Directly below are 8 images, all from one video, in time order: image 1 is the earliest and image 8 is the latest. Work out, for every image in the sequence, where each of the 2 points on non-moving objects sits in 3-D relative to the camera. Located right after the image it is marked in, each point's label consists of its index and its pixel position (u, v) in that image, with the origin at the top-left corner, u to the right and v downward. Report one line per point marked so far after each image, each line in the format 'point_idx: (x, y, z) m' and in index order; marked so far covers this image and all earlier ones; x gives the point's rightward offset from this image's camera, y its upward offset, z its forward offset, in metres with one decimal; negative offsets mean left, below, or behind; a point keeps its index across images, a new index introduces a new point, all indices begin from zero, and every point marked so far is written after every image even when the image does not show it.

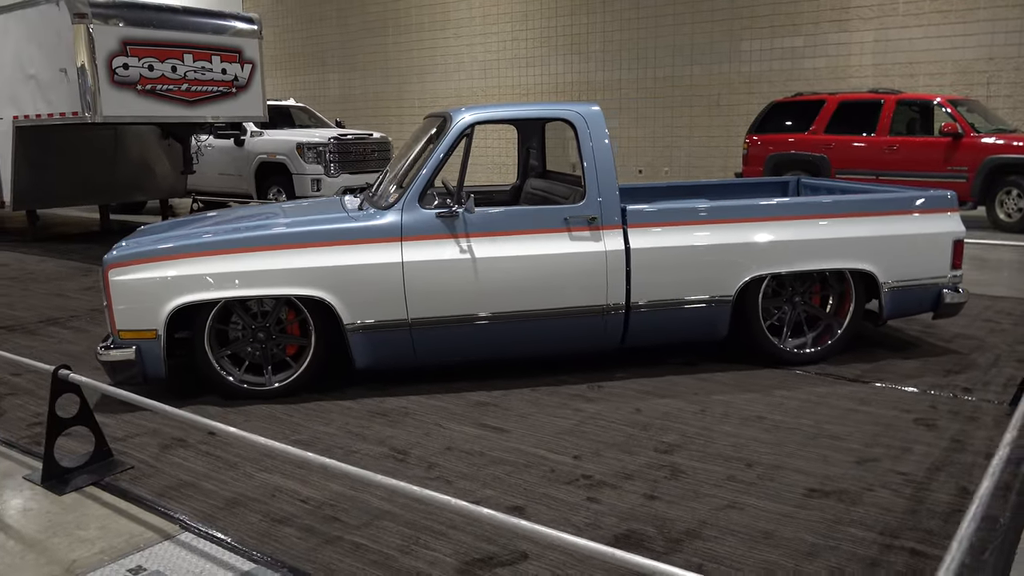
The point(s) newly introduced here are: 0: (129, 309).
0: (-2.0, -0.1, +4.4) m
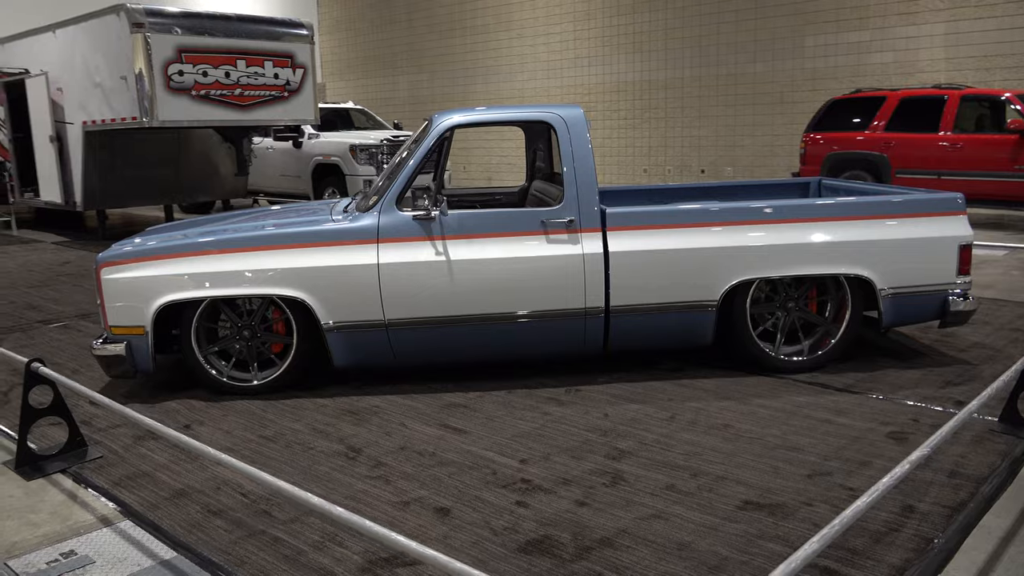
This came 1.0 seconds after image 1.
0: (-2.1, -0.1, +4.6) m
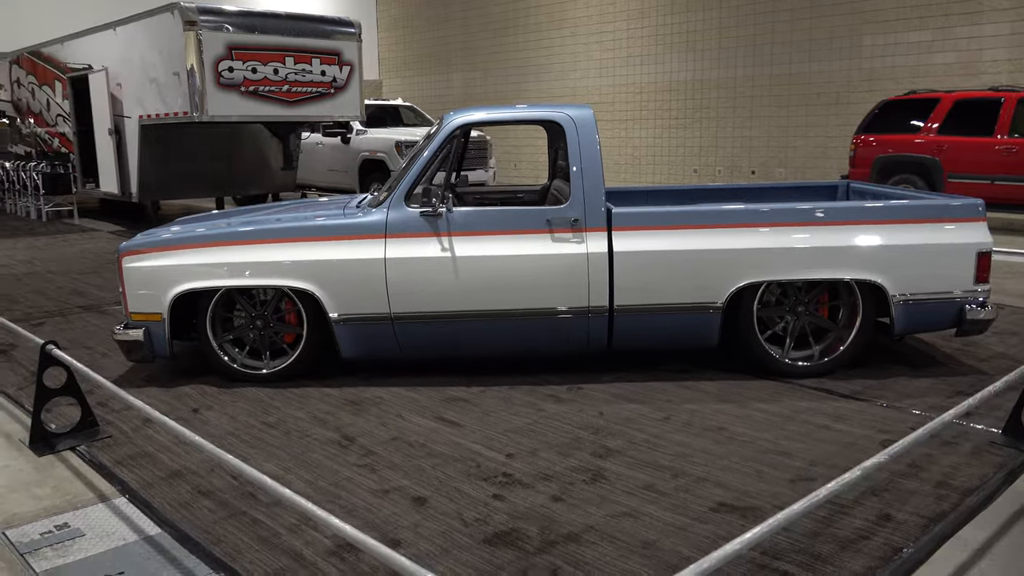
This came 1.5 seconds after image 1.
0: (-2.1, 0.0, +4.8) m
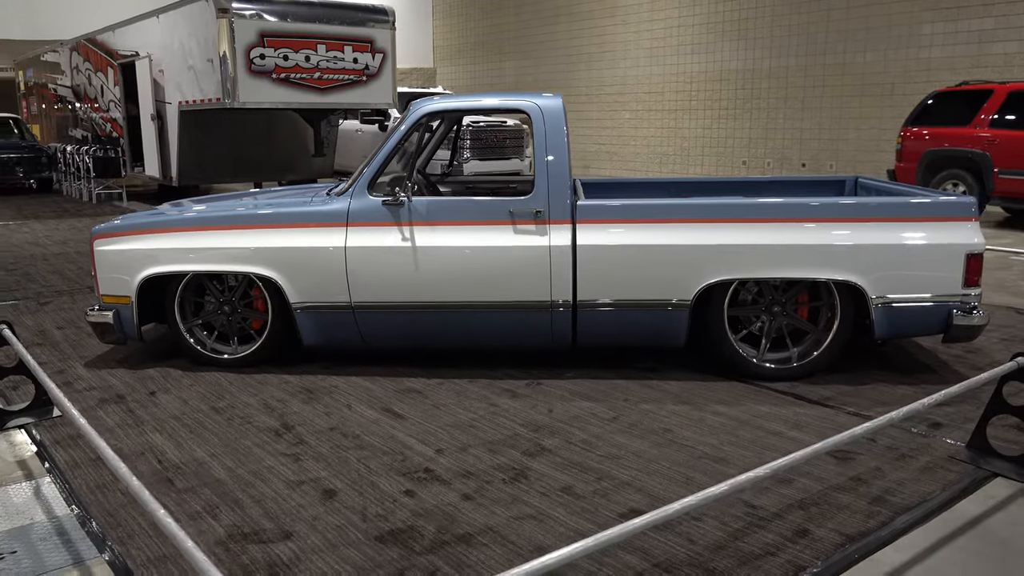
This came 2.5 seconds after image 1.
0: (-2.3, +0.1, +4.9) m
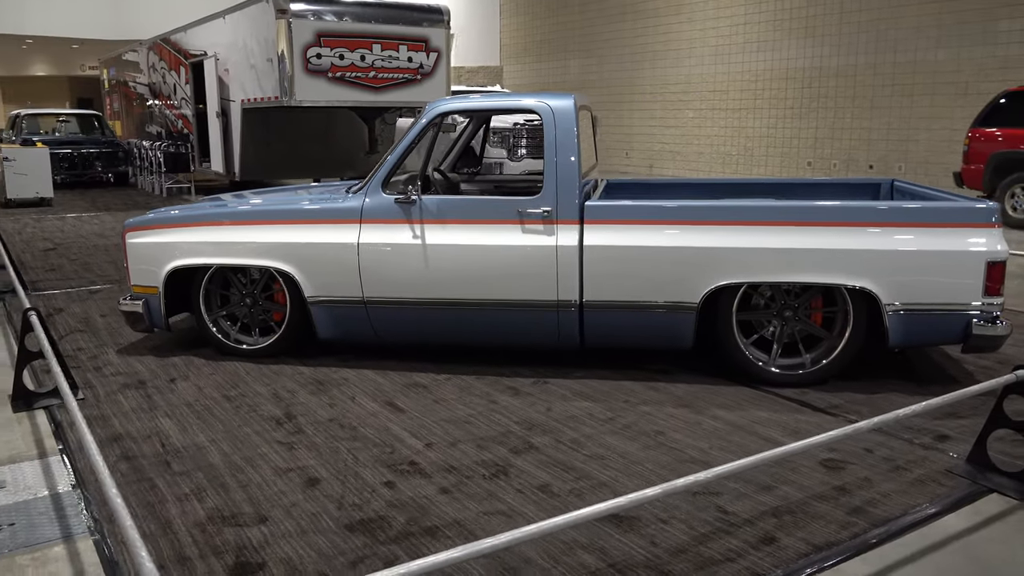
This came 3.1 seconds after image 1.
0: (-2.2, +0.1, +5.1) m
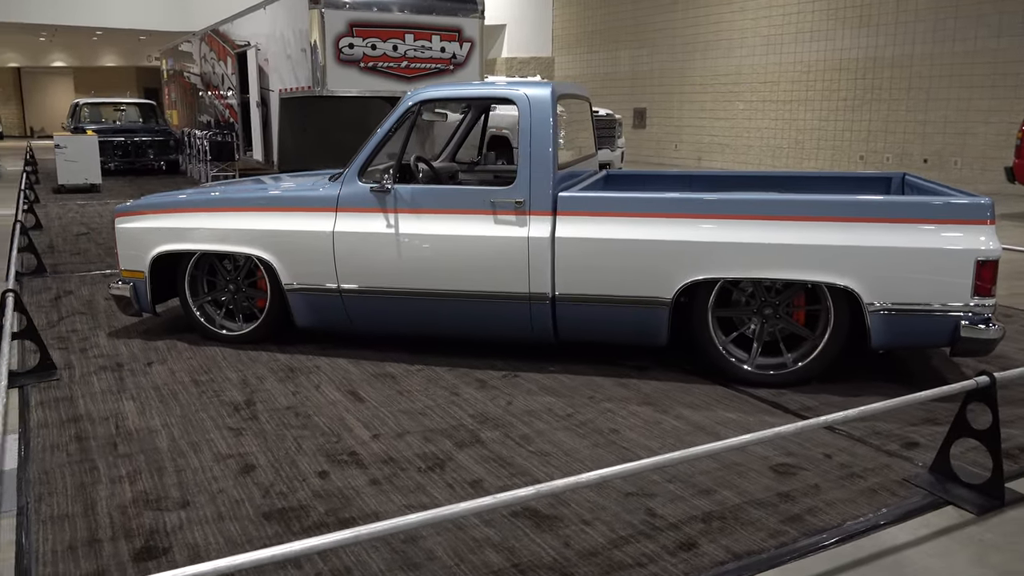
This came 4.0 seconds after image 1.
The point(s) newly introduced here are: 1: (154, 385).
0: (-2.3, +0.2, +5.2) m
1: (-1.9, -0.5, +4.4) m
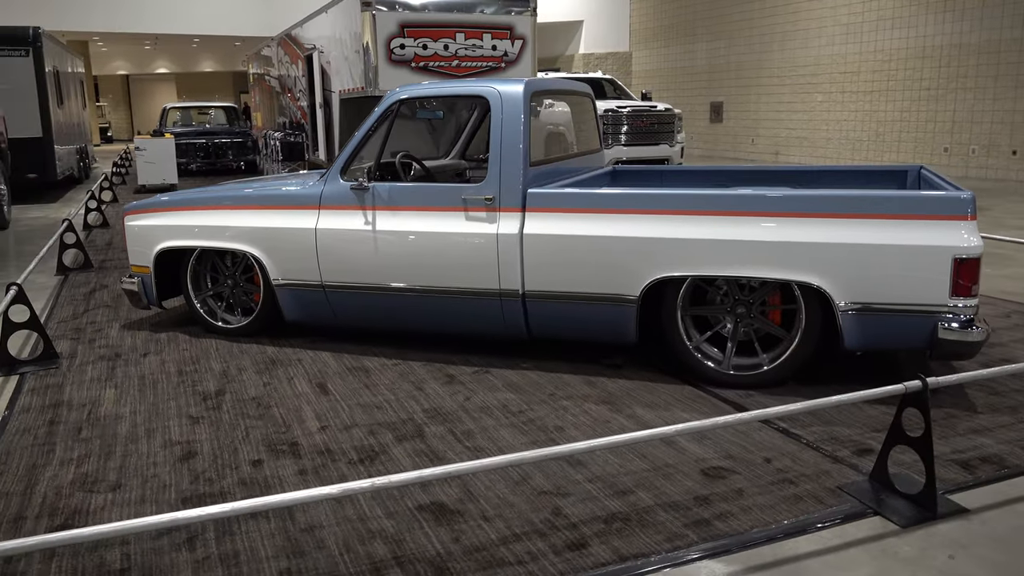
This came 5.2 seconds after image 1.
0: (-2.4, +0.3, +5.5) m
1: (-2.0, -0.5, +4.7) m
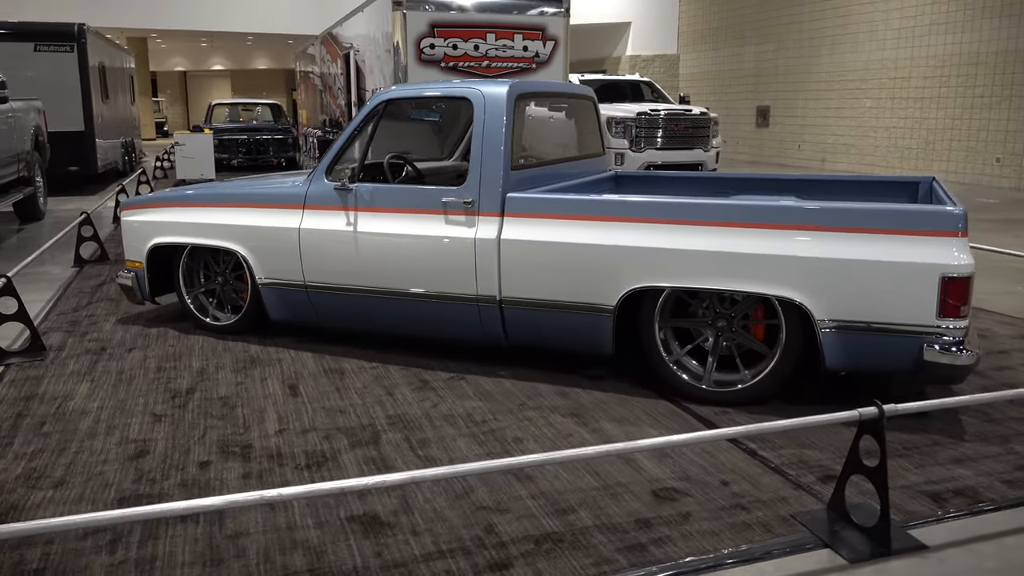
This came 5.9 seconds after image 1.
0: (-2.5, +0.3, +5.5) m
1: (-2.2, -0.4, +4.7) m
